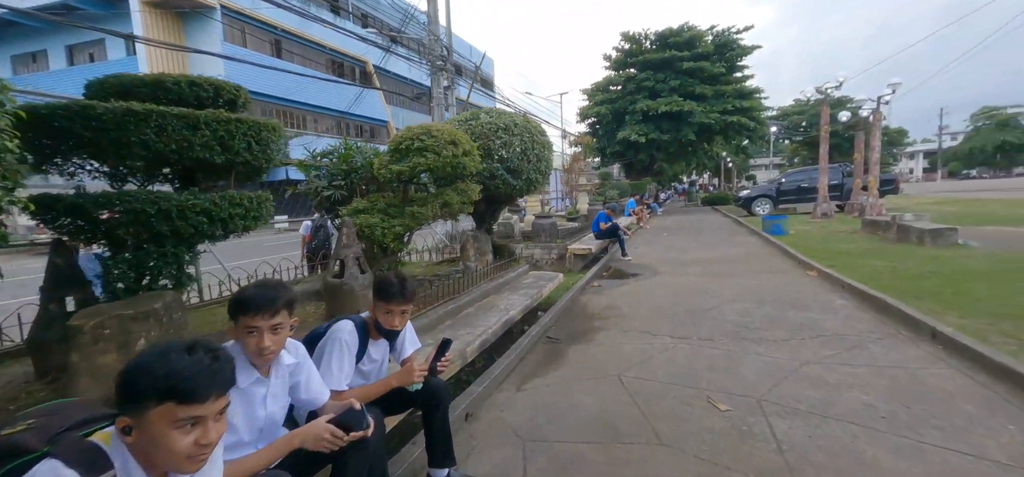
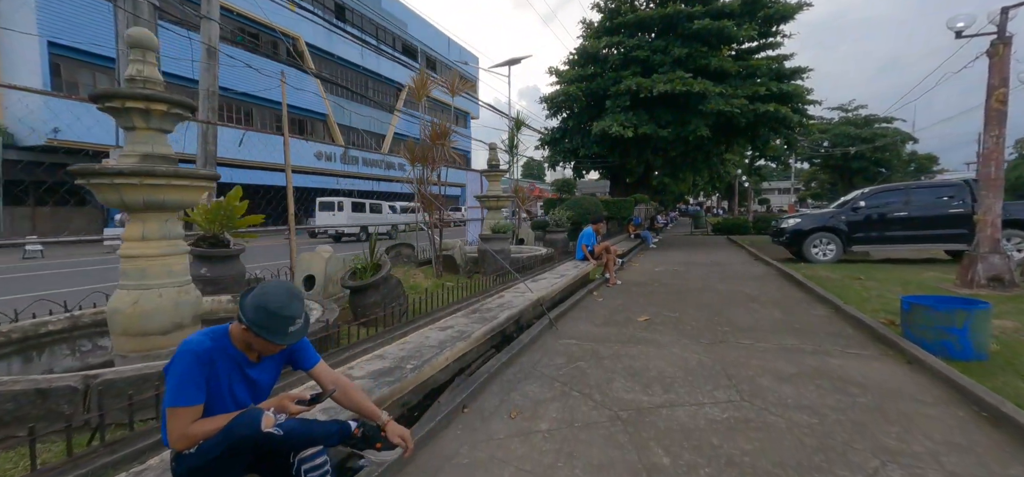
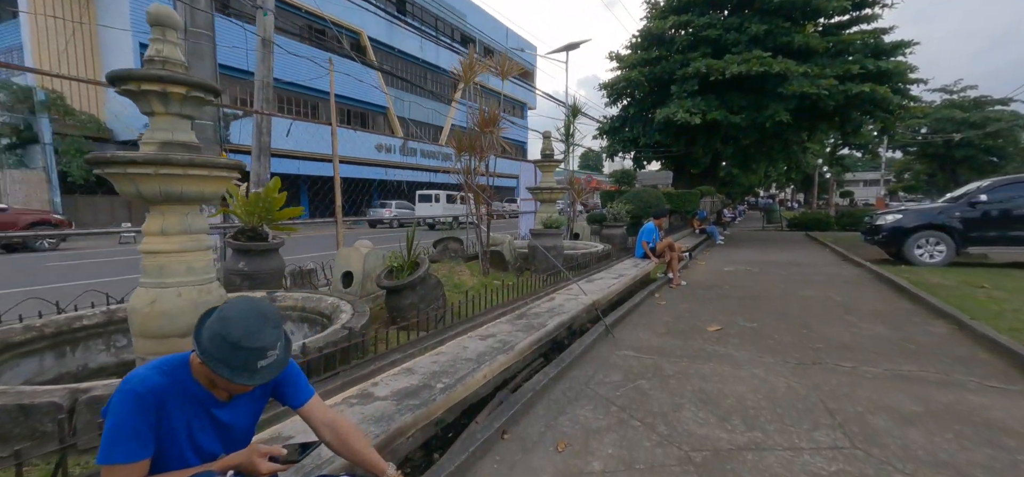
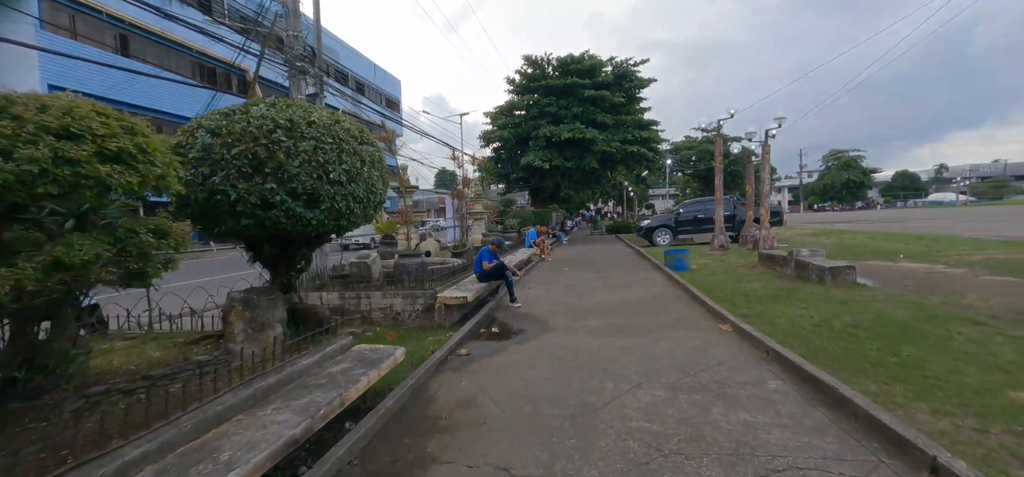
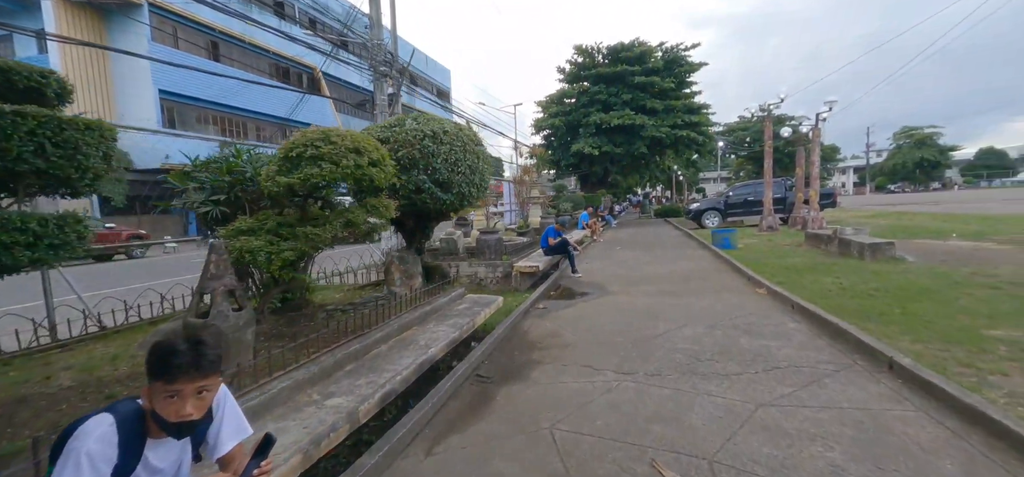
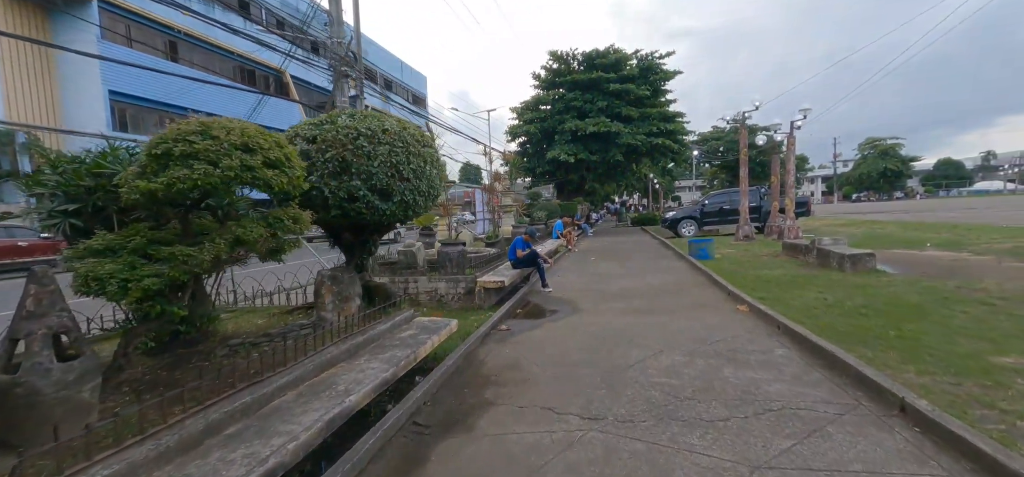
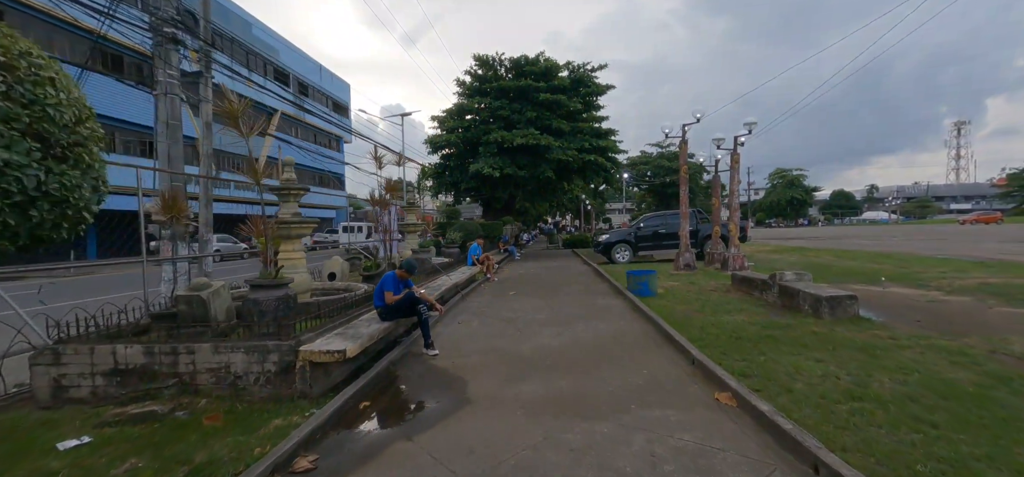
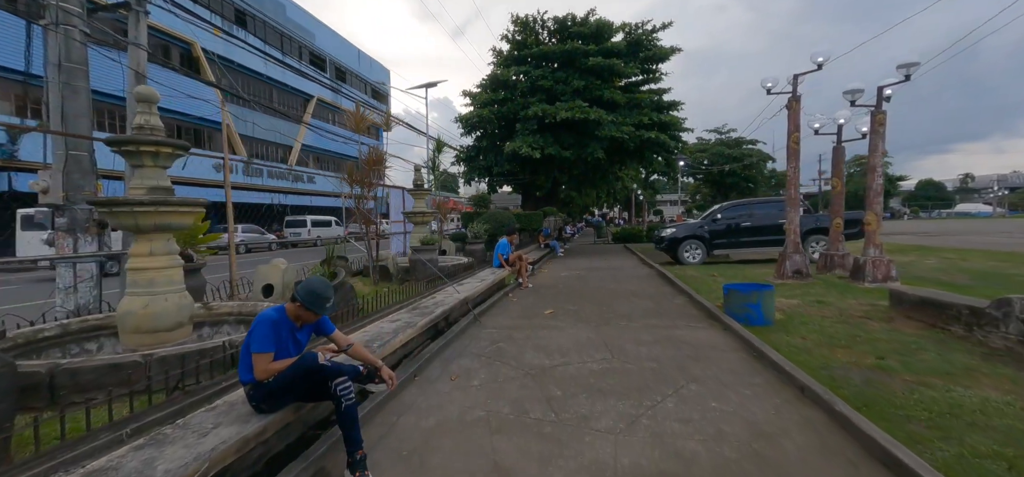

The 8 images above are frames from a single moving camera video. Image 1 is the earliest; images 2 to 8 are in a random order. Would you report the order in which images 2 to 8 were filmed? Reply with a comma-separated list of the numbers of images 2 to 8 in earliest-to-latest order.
5, 6, 4, 7, 8, 2, 3
